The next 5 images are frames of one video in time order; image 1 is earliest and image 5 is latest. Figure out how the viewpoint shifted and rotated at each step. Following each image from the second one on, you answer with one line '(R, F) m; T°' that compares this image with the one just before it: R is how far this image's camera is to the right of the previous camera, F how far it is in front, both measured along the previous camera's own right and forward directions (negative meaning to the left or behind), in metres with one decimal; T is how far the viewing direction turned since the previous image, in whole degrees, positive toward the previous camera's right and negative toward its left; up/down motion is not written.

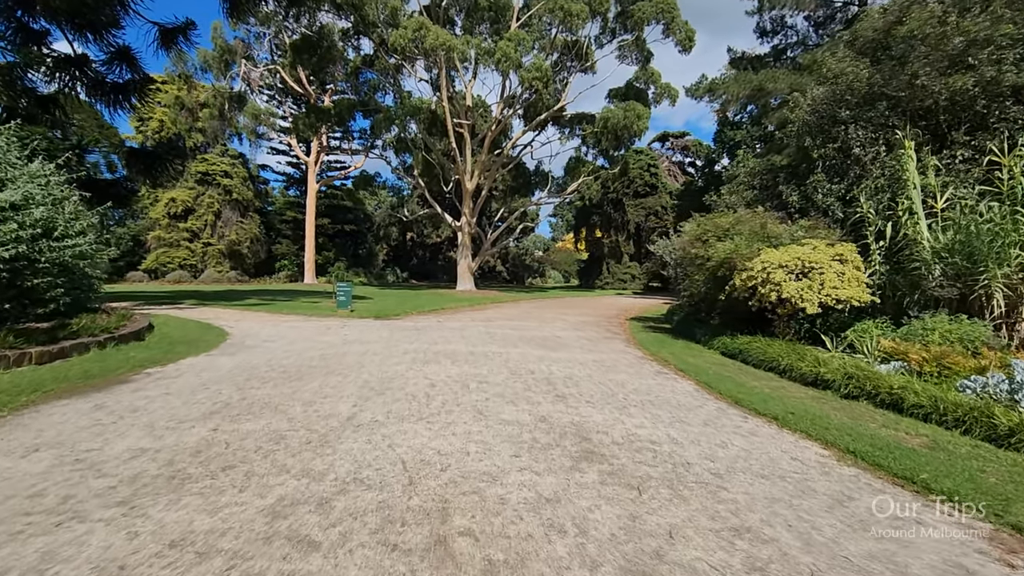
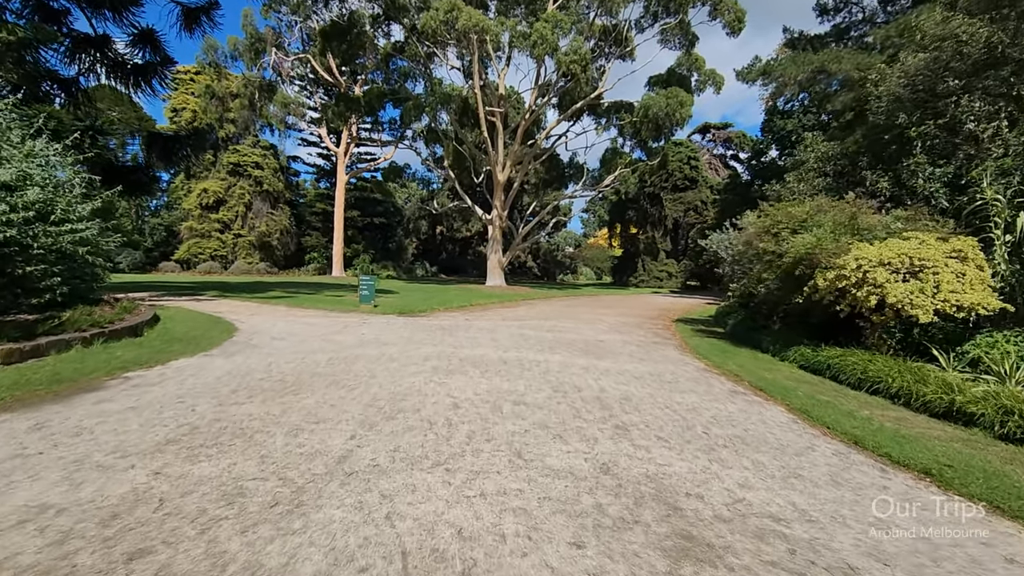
(-0.2, +1.3) m; -3°
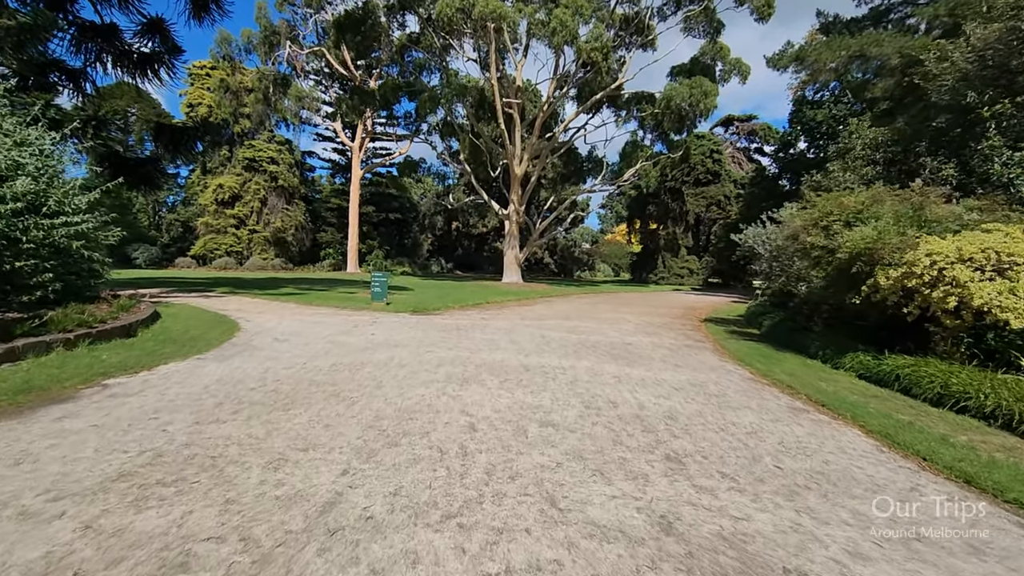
(-0.1, +0.8) m; -2°
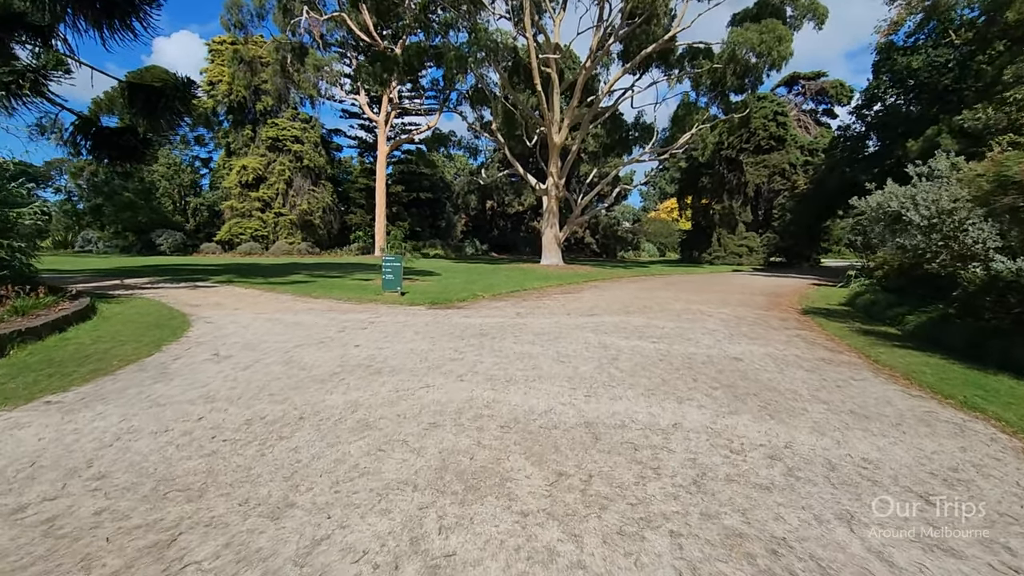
(-0.1, +3.1) m; -4°
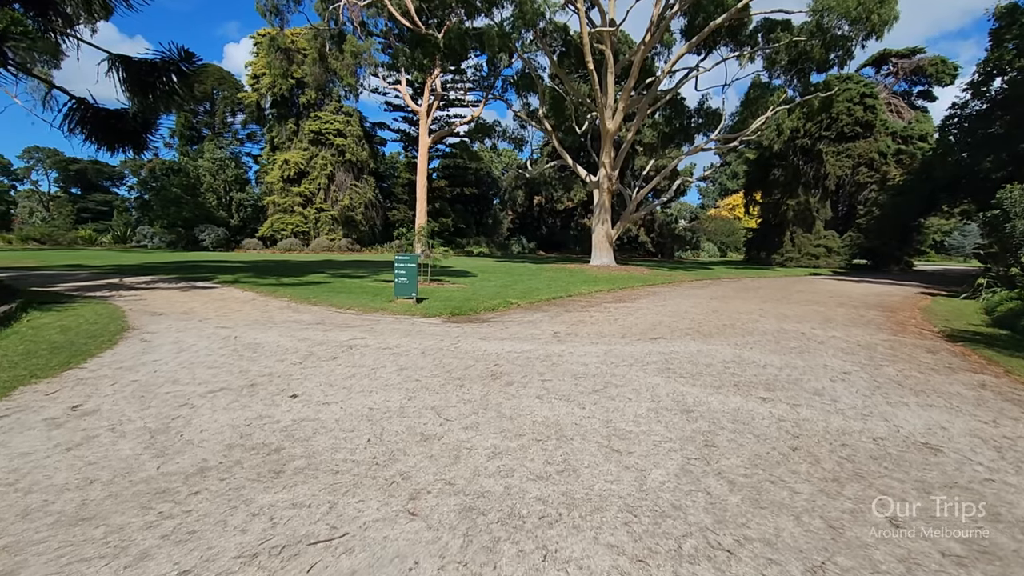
(+0.2, +2.5) m; -5°
